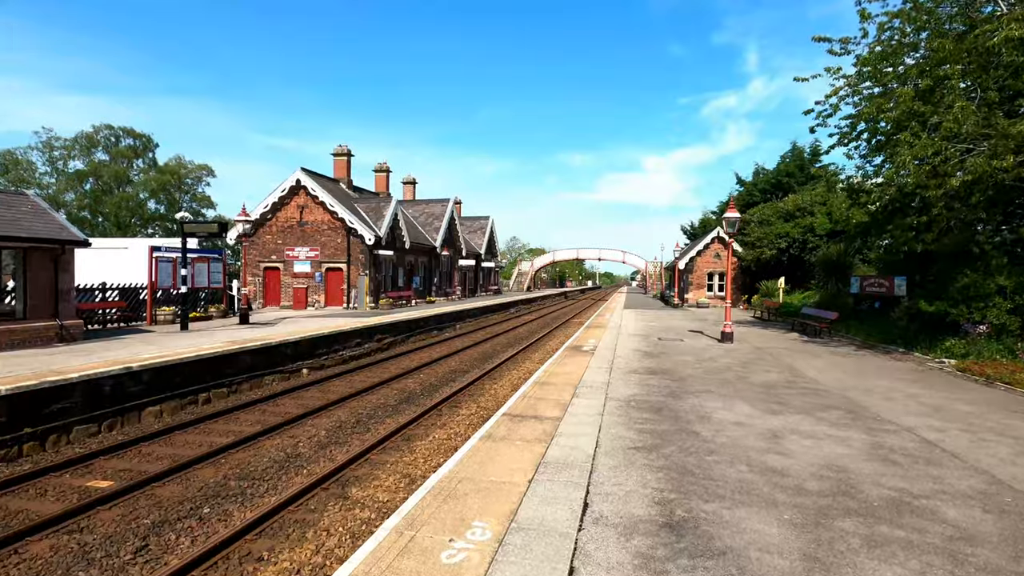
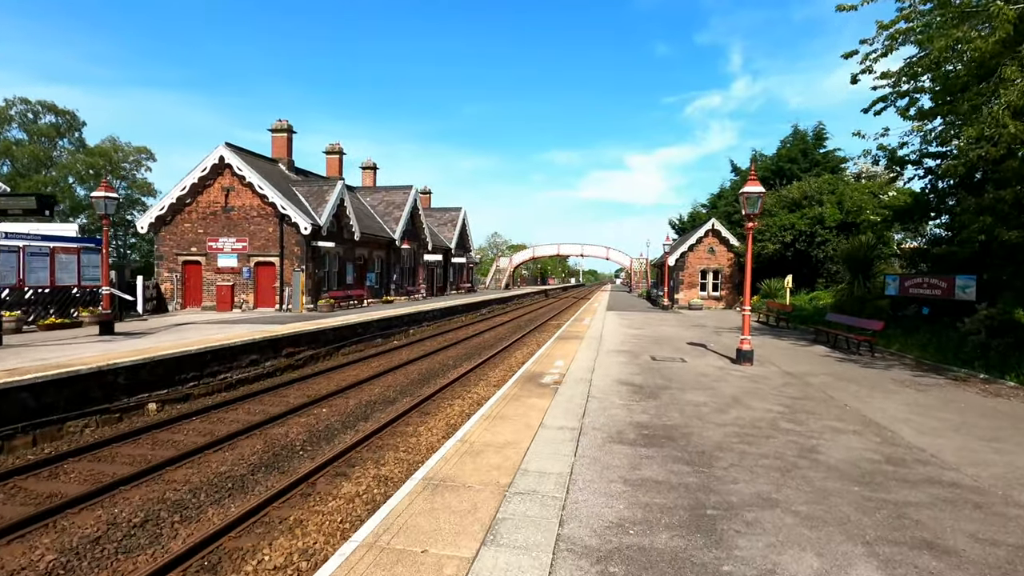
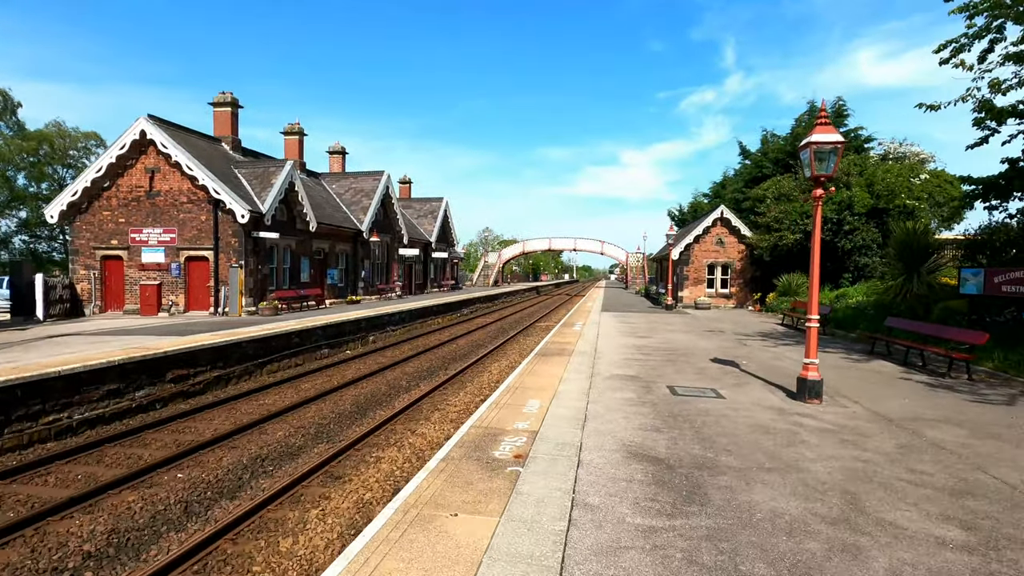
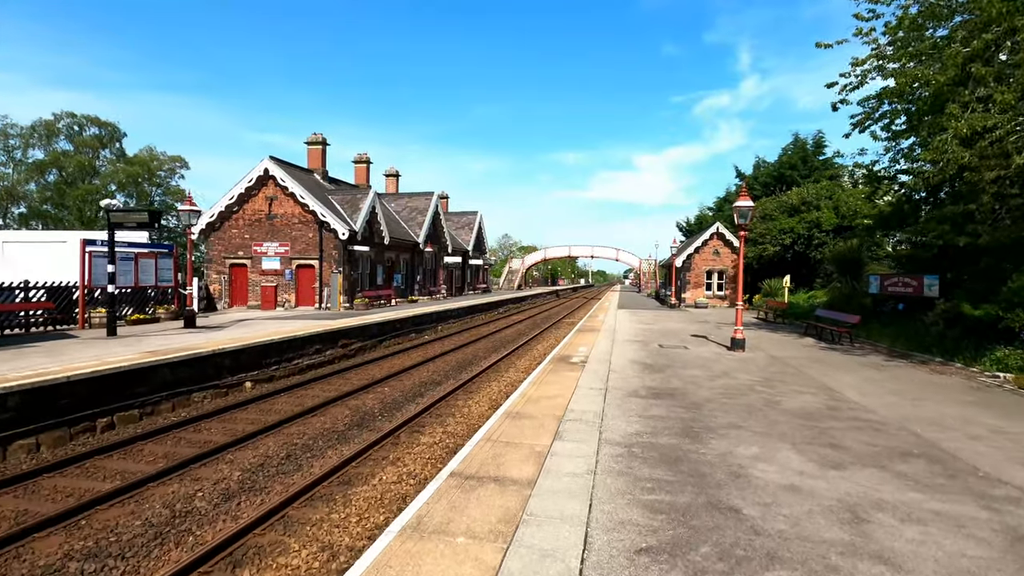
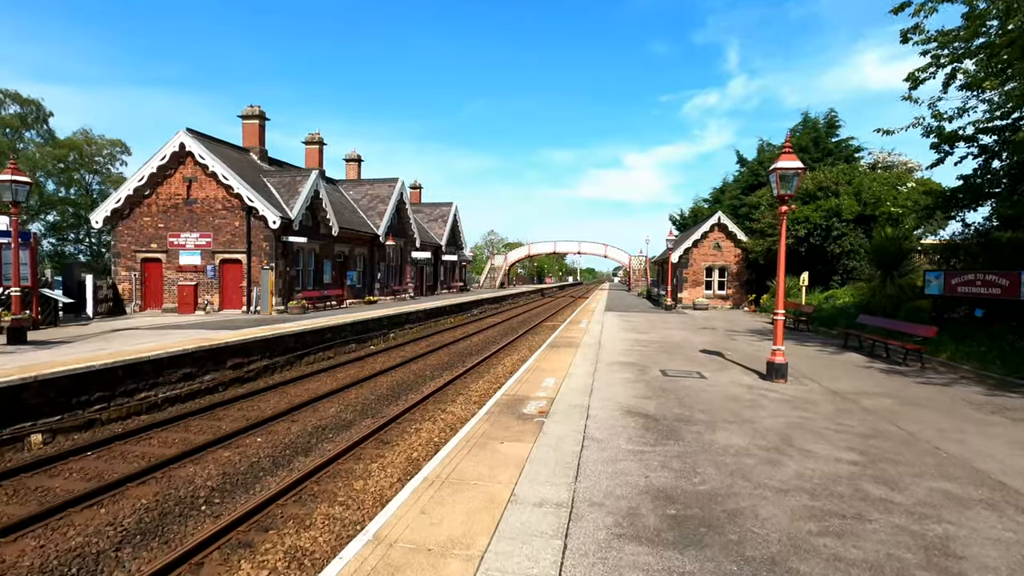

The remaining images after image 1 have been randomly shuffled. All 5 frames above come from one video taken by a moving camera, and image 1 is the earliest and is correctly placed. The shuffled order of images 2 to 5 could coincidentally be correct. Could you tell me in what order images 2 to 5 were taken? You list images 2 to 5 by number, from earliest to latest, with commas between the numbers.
4, 2, 5, 3
